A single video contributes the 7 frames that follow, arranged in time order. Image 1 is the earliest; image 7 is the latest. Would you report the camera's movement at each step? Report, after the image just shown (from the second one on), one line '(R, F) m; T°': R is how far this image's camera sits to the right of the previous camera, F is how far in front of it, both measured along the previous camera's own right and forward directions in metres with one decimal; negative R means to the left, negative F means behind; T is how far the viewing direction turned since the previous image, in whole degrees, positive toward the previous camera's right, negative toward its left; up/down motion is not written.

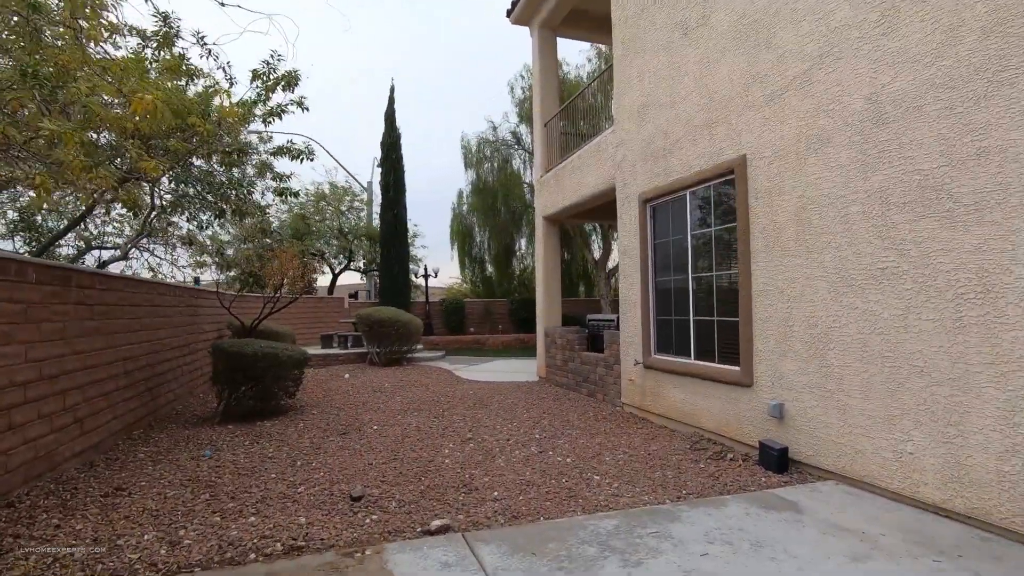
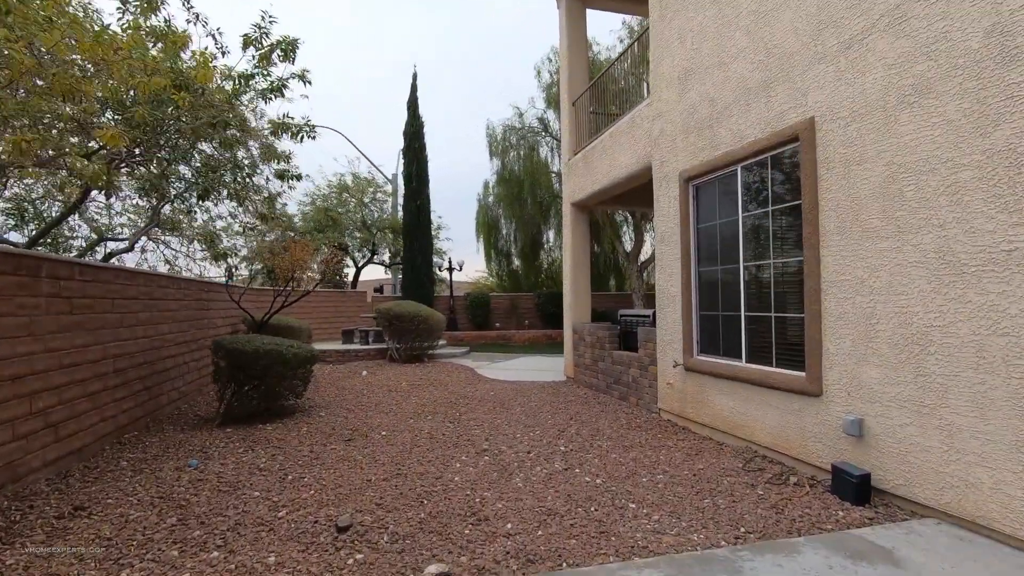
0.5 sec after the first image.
(+0.1, +0.6) m; -3°
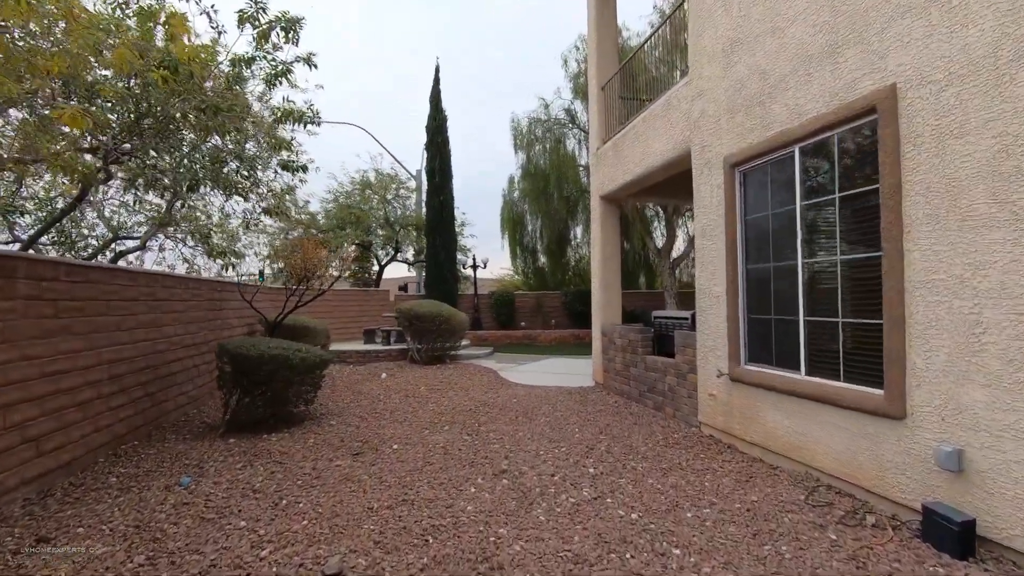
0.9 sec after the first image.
(0.0, +0.5) m; -3°
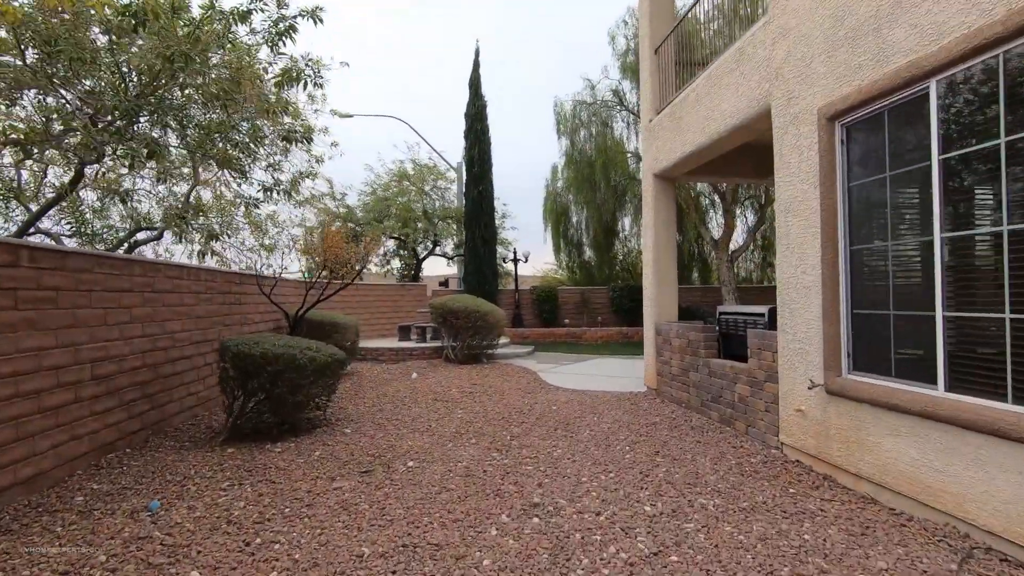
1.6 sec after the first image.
(+0.1, +0.8) m; -5°
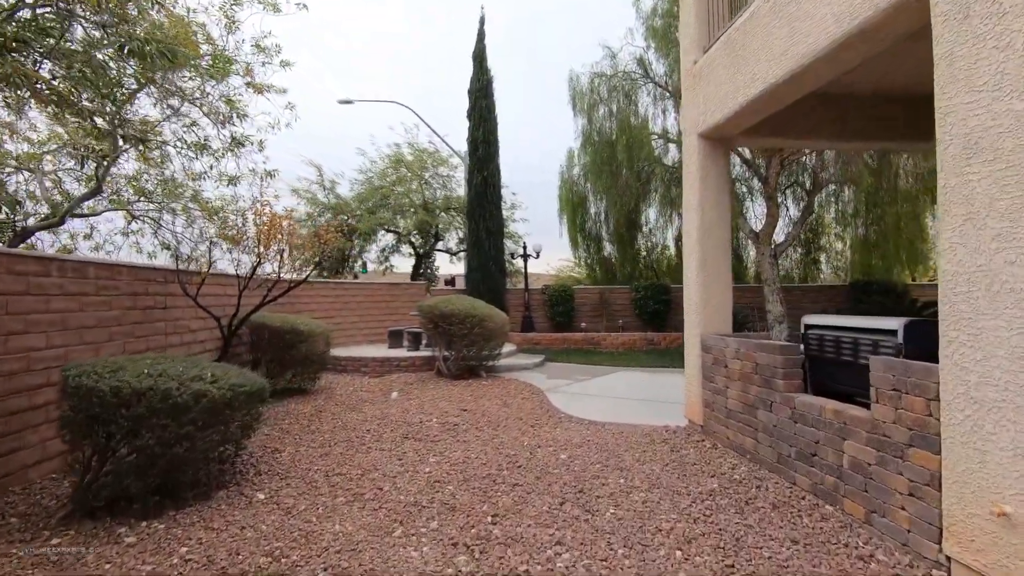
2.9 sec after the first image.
(+0.2, +1.6) m; -2°
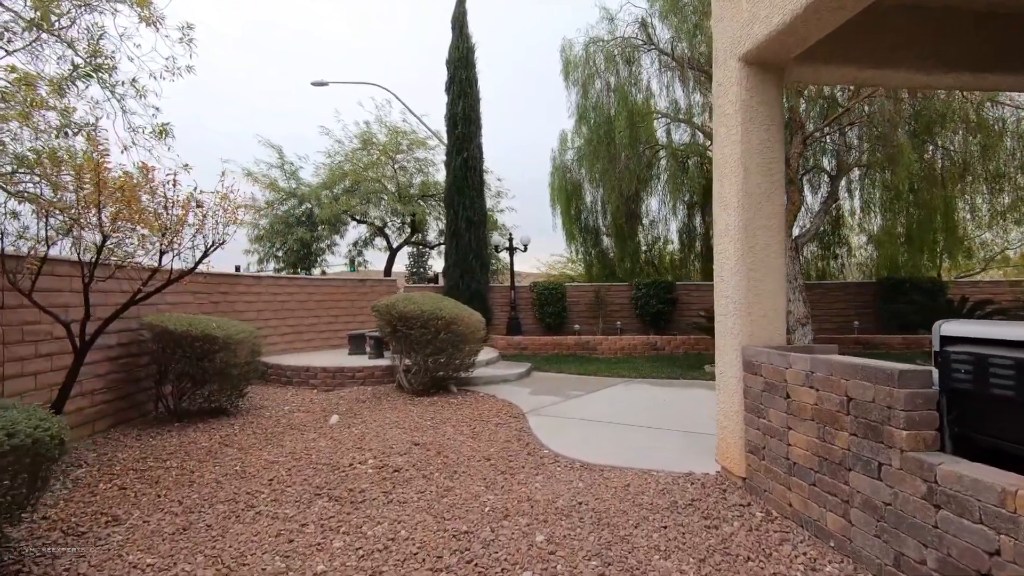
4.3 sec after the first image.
(+0.2, +1.4) m; 0°
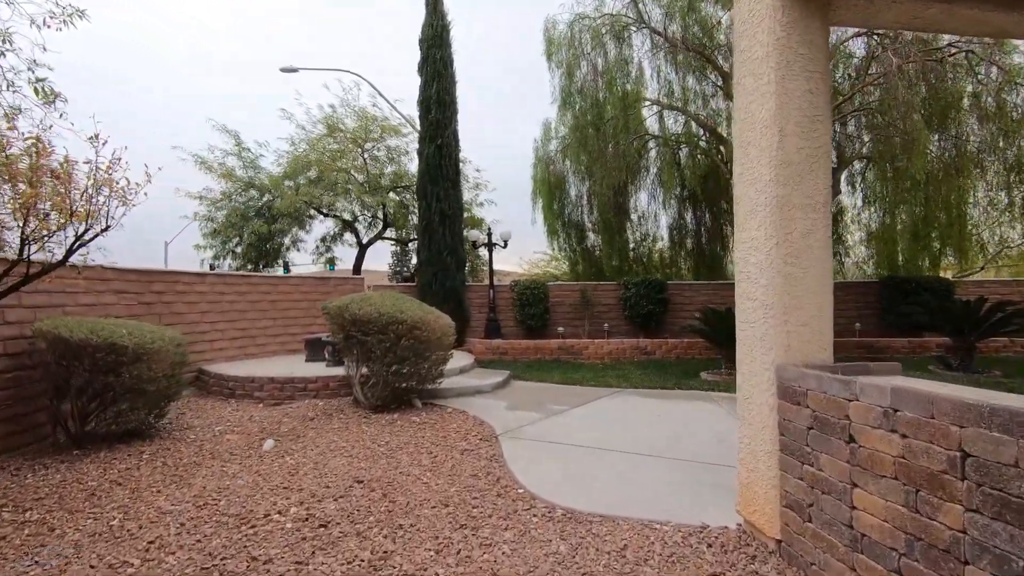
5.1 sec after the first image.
(+0.1, +0.8) m; +2°
